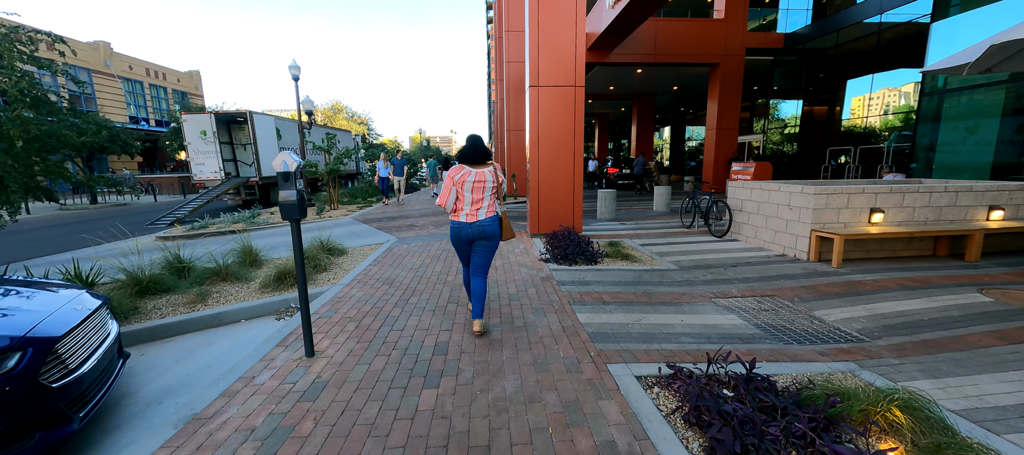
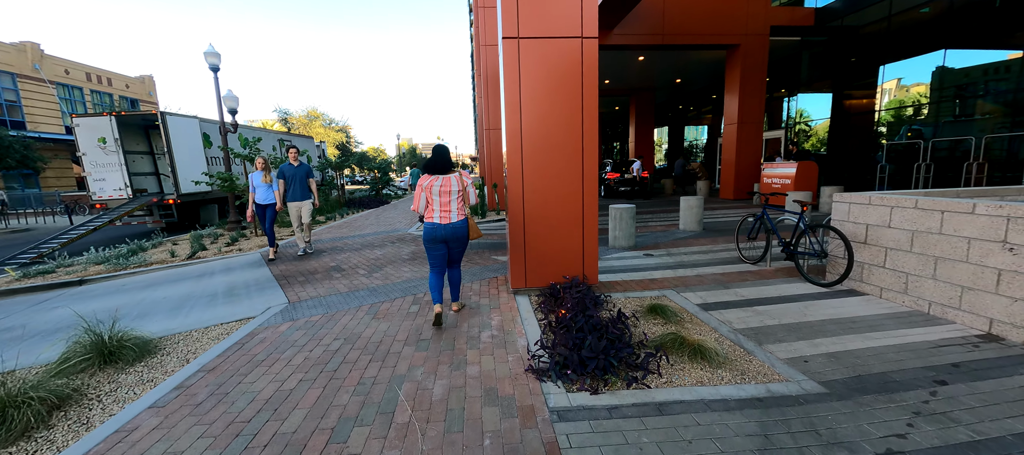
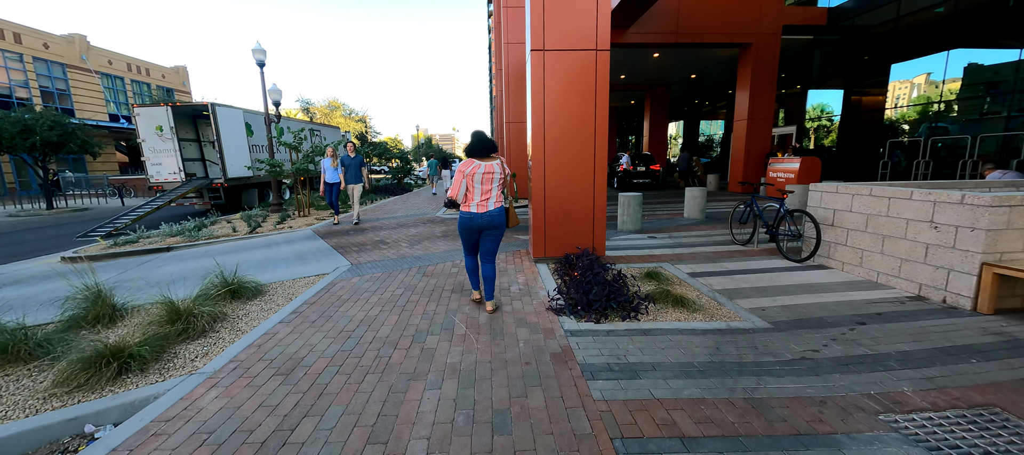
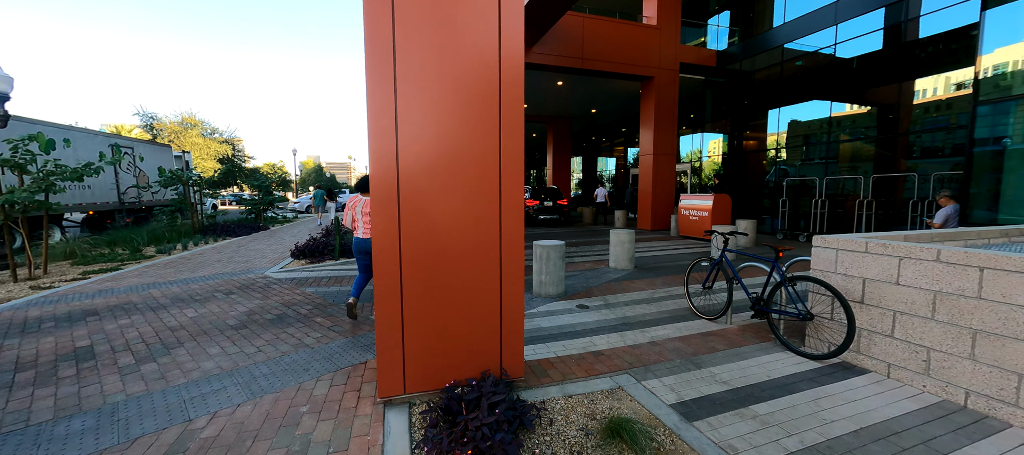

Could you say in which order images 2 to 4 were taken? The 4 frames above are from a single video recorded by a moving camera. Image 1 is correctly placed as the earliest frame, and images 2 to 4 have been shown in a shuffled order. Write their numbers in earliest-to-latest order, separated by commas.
3, 2, 4
